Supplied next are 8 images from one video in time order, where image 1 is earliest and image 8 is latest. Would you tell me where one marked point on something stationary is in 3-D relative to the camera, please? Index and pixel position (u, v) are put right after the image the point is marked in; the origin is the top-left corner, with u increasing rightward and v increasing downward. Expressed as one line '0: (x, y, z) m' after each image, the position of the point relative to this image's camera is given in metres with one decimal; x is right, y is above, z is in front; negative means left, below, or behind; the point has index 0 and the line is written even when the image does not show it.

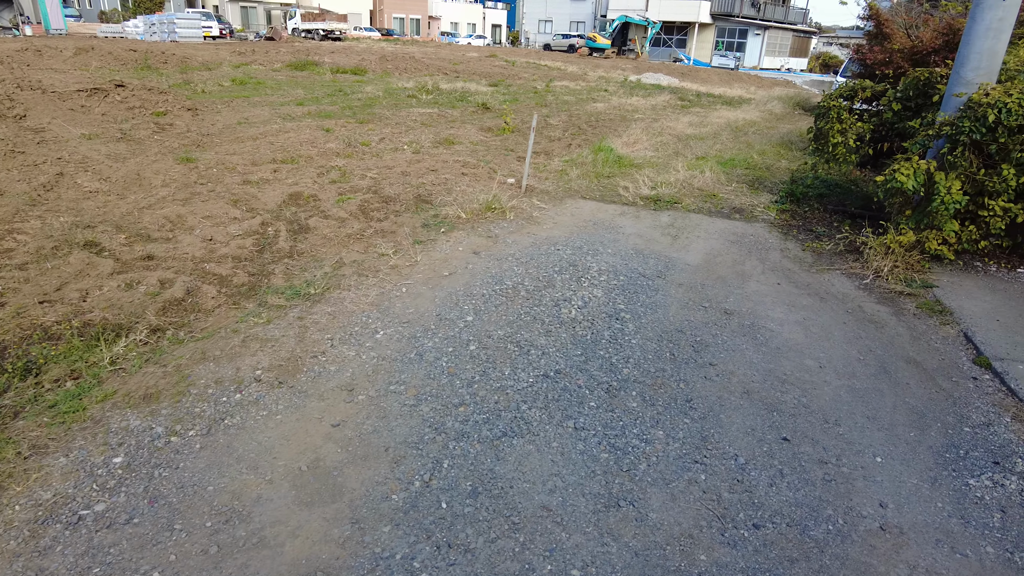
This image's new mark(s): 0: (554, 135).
0: (+0.5, +2.0, +8.7) m
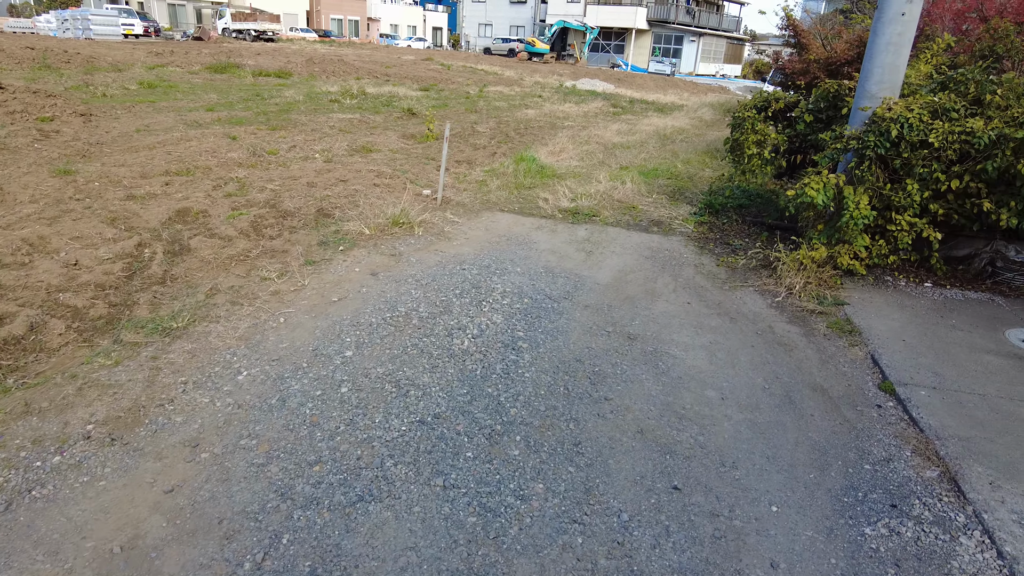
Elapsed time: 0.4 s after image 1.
0: (-0.4, +1.9, +8.5) m
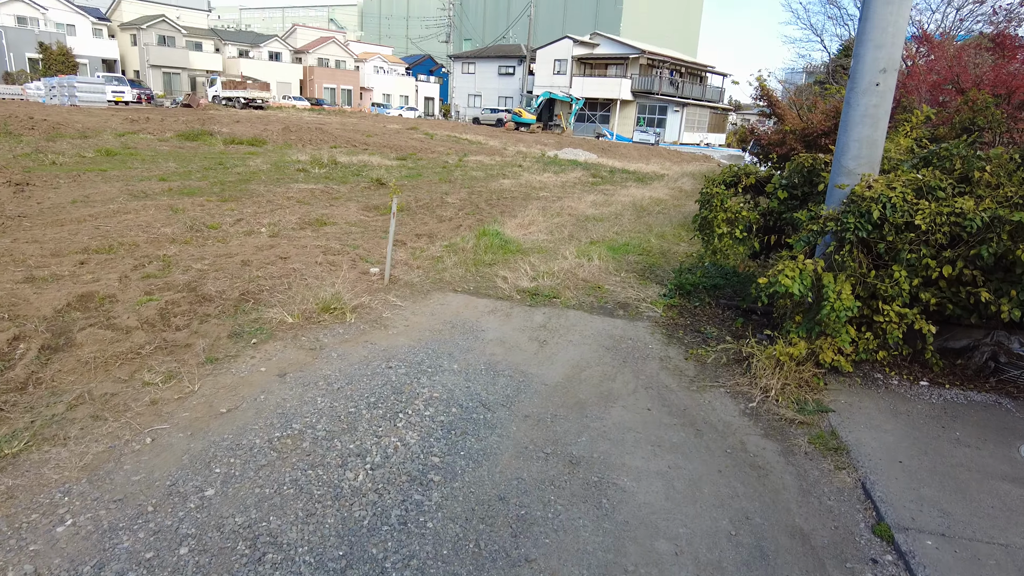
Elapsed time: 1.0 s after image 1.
0: (-0.9, +0.9, +8.1) m
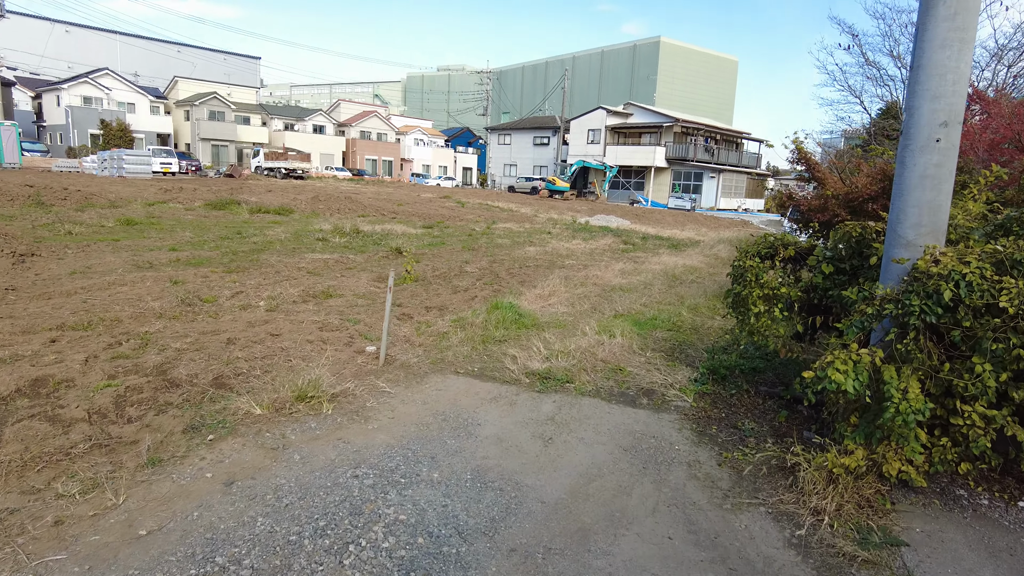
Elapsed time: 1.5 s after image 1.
0: (-0.6, 0.0, +7.6) m
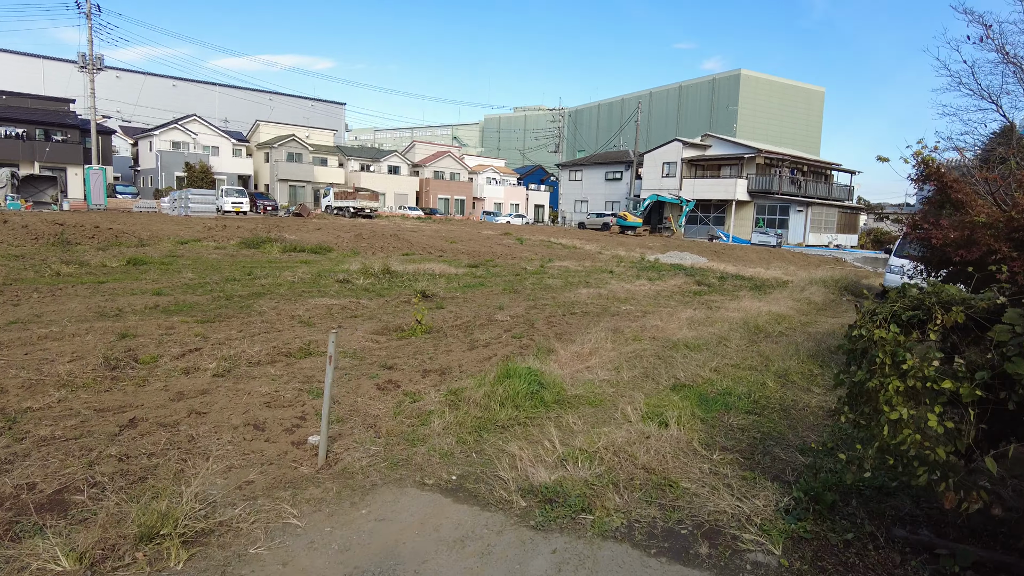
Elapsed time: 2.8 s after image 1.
0: (-0.3, -0.5, +6.2) m
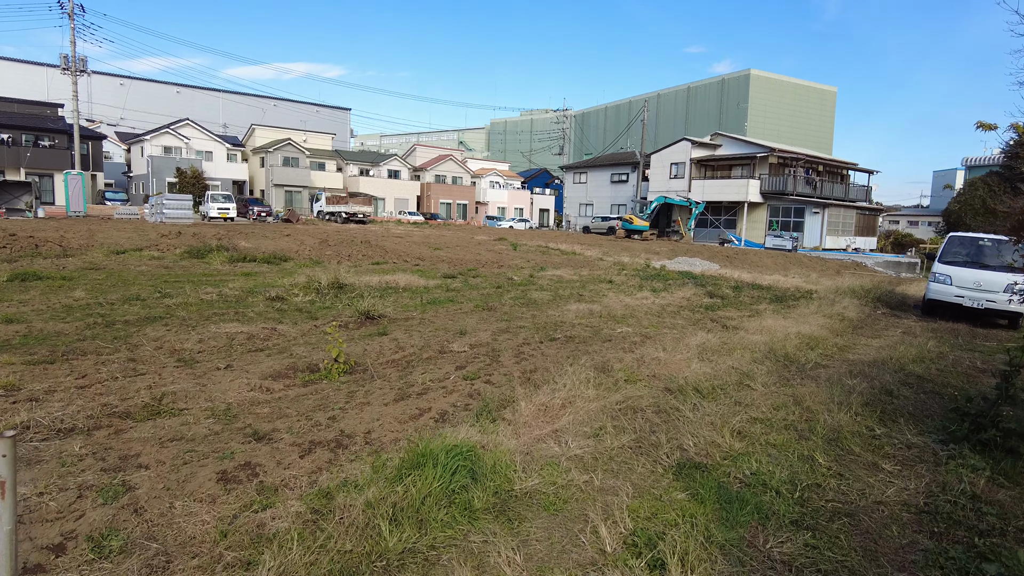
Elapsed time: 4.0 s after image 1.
0: (-0.7, -0.7, +4.6) m
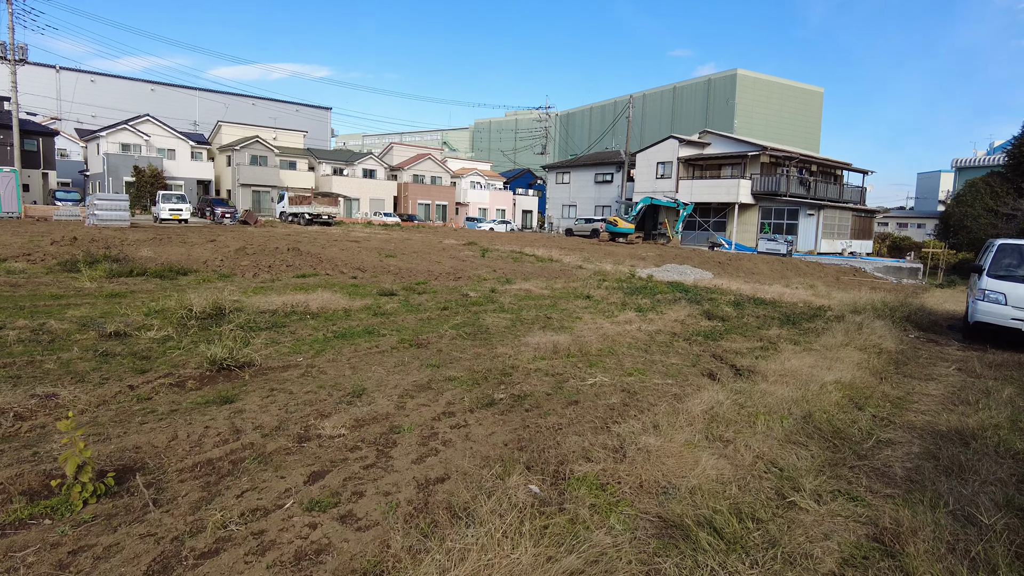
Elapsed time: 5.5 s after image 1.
0: (-1.2, -0.9, +2.5) m
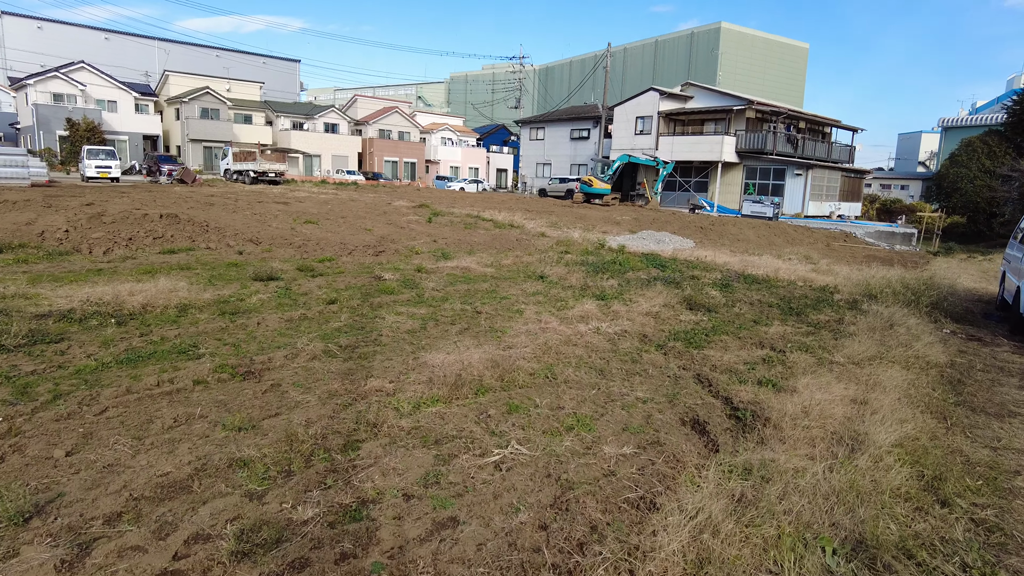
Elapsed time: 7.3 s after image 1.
0: (-1.8, -1.1, +0.4) m
